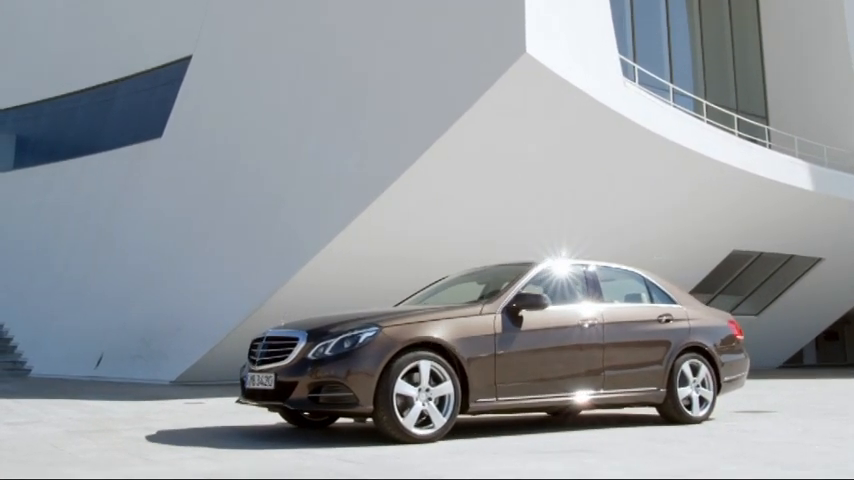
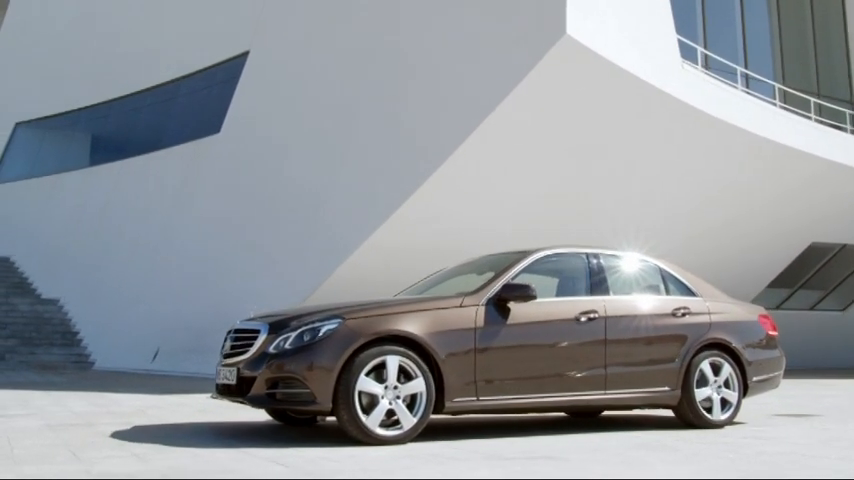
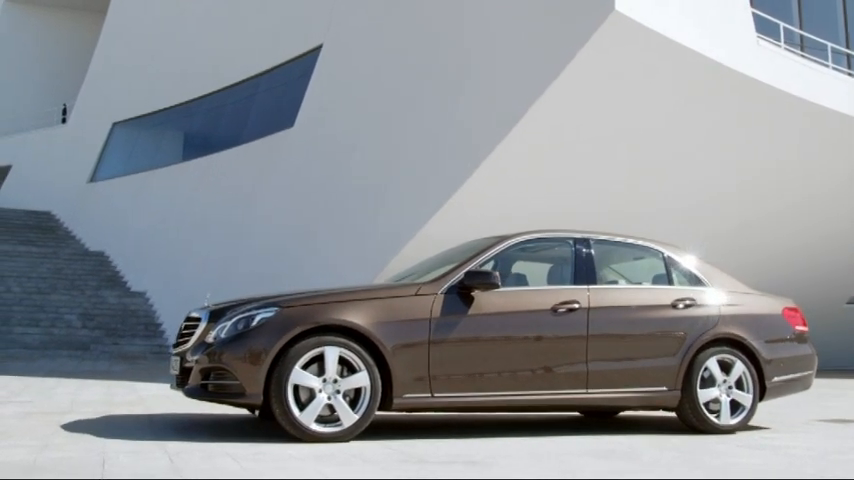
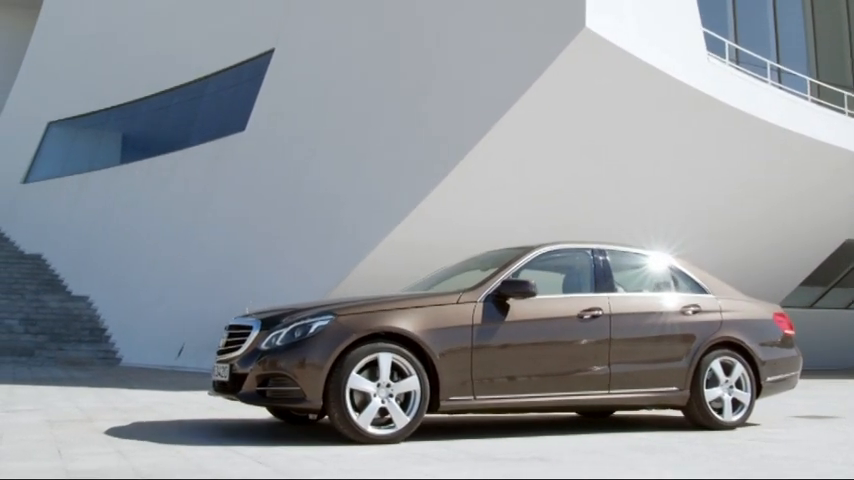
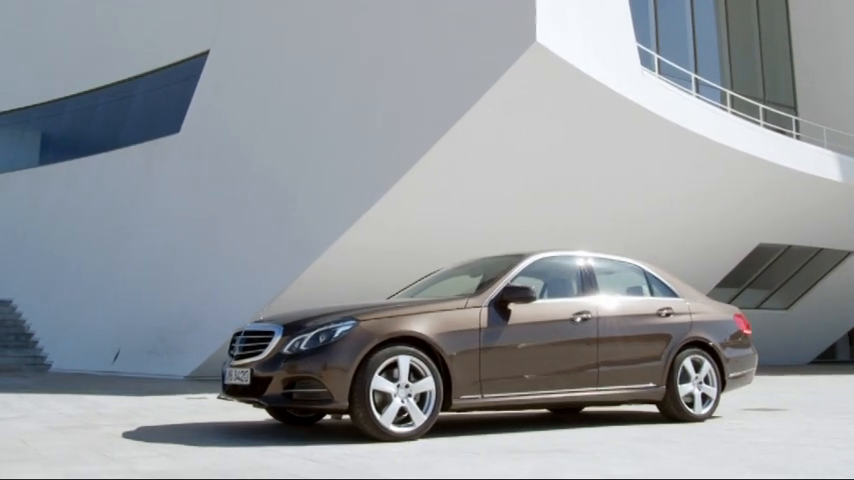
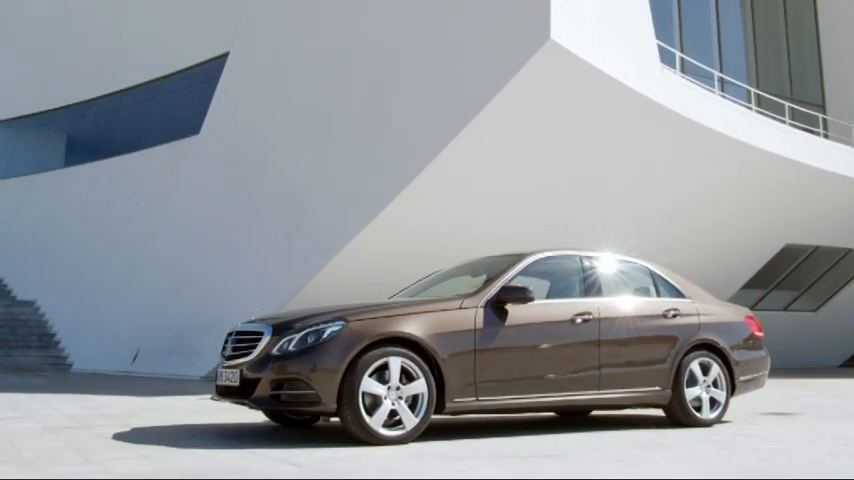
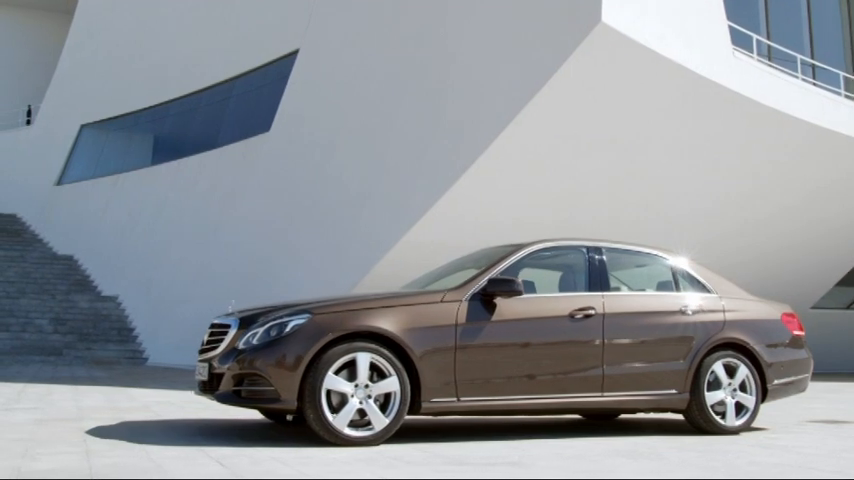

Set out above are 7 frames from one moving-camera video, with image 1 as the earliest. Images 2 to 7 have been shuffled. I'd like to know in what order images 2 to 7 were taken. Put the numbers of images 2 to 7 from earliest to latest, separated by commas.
5, 6, 2, 4, 7, 3
